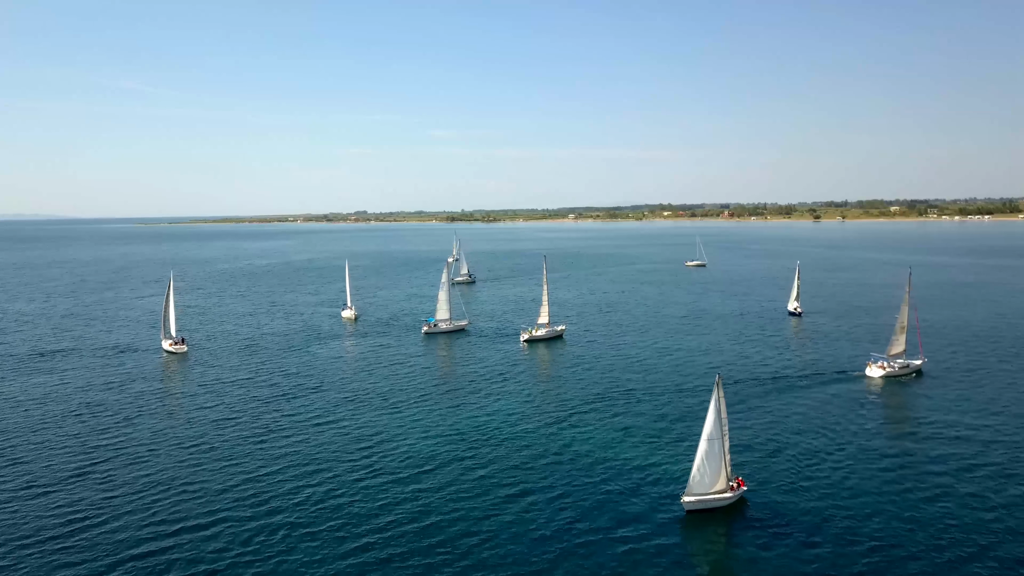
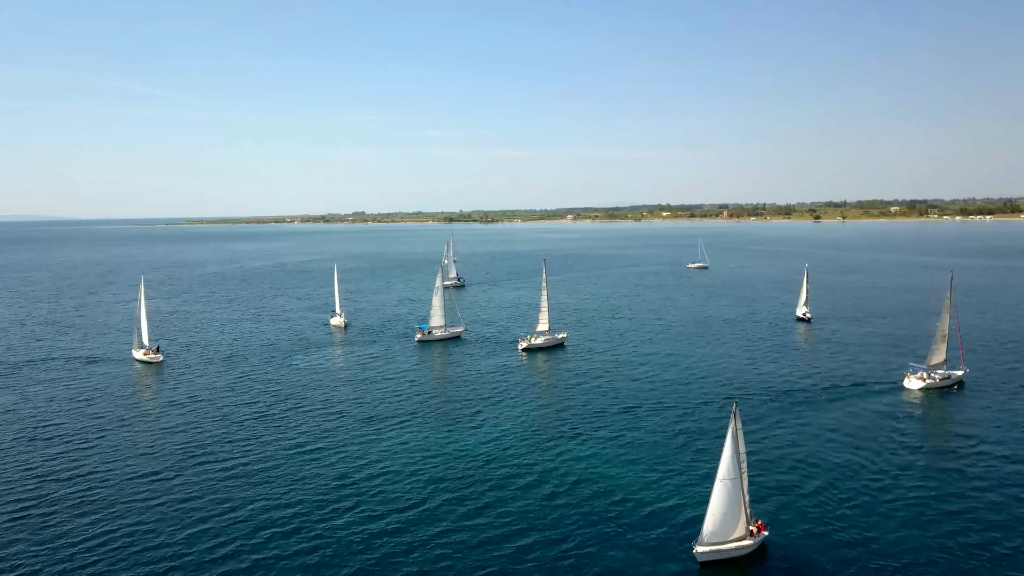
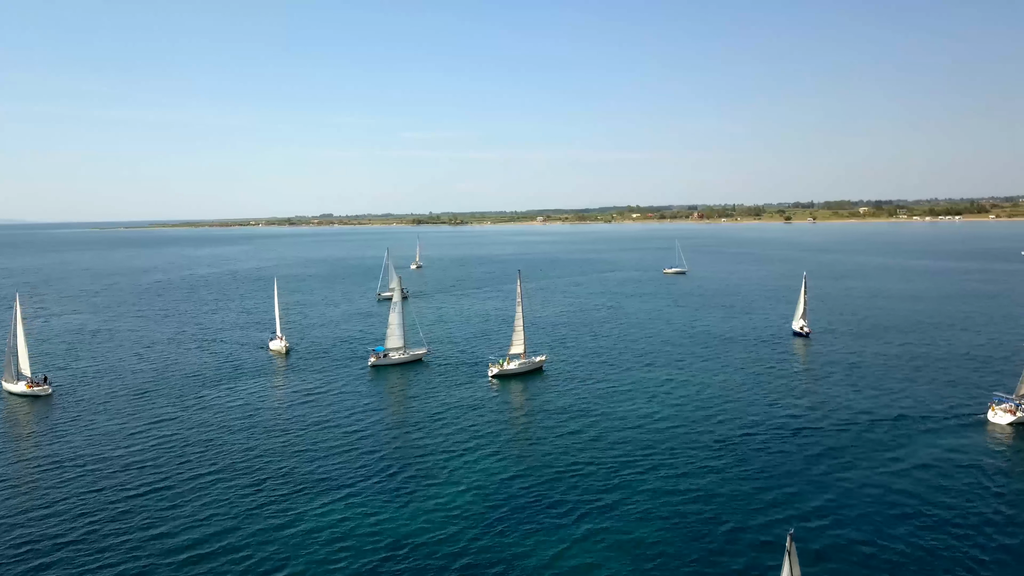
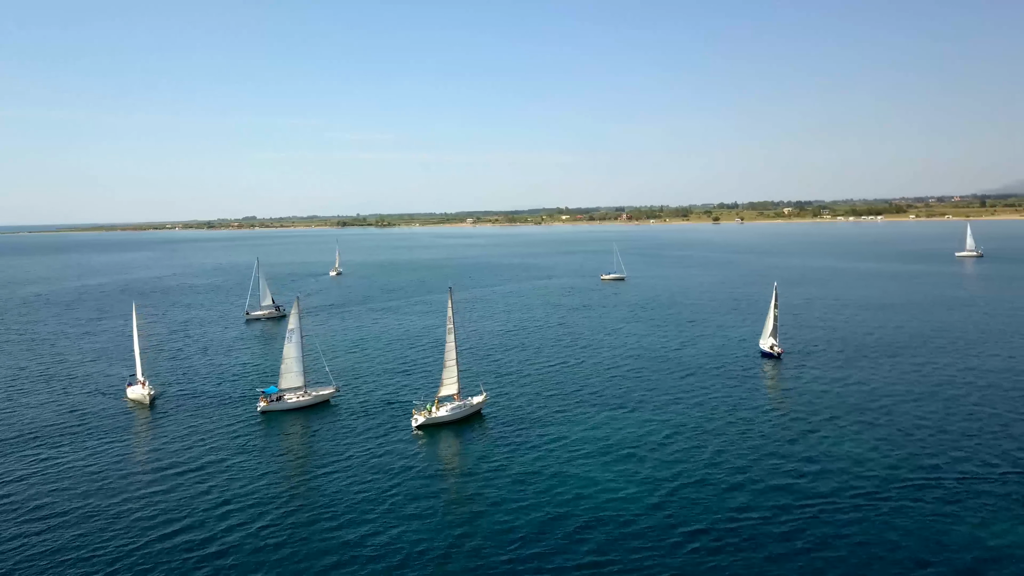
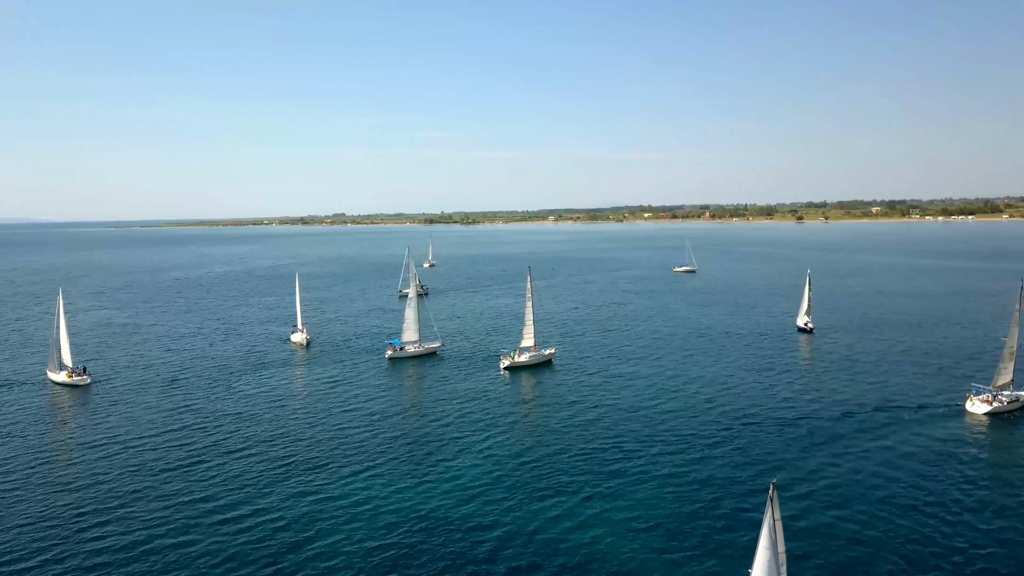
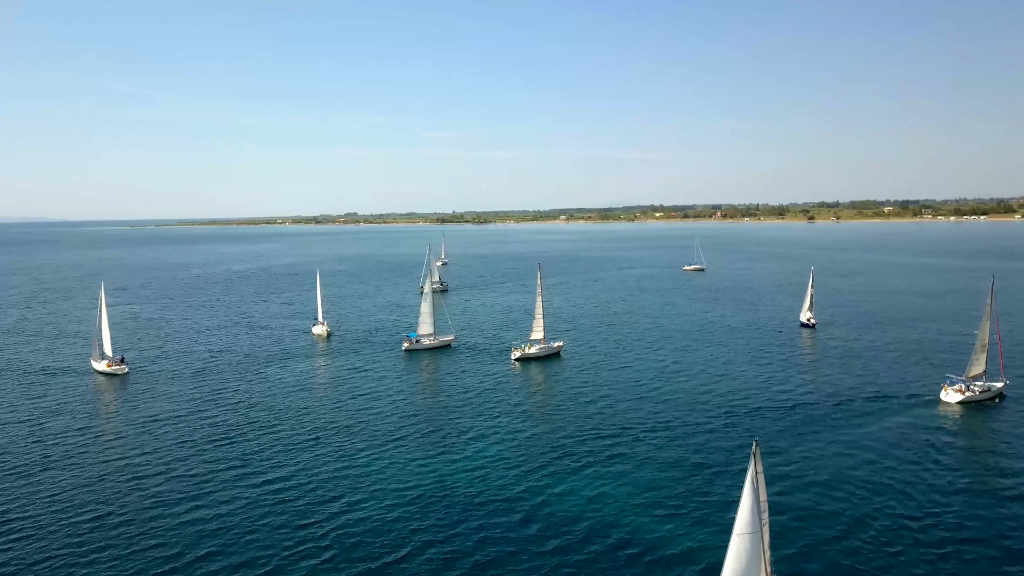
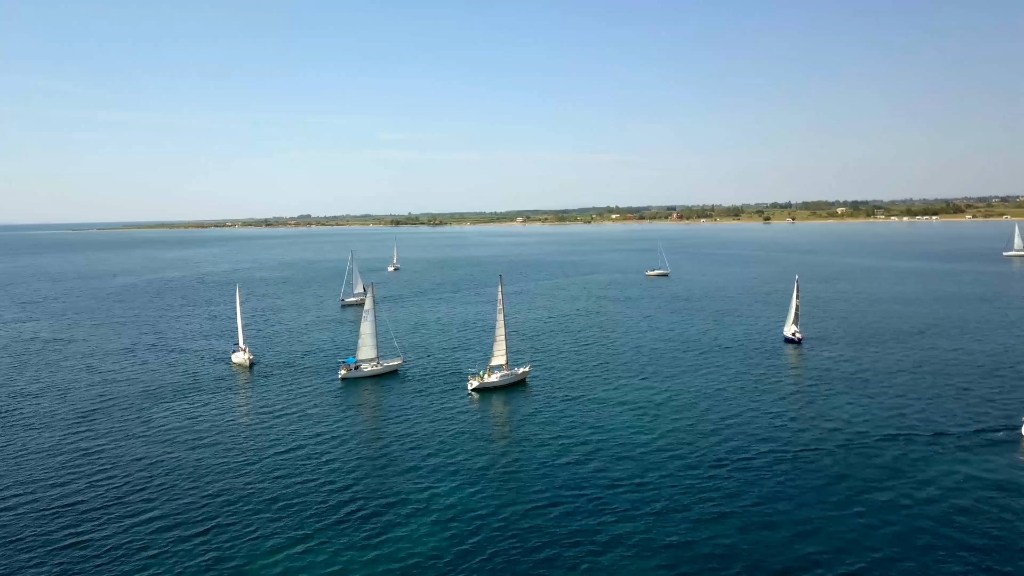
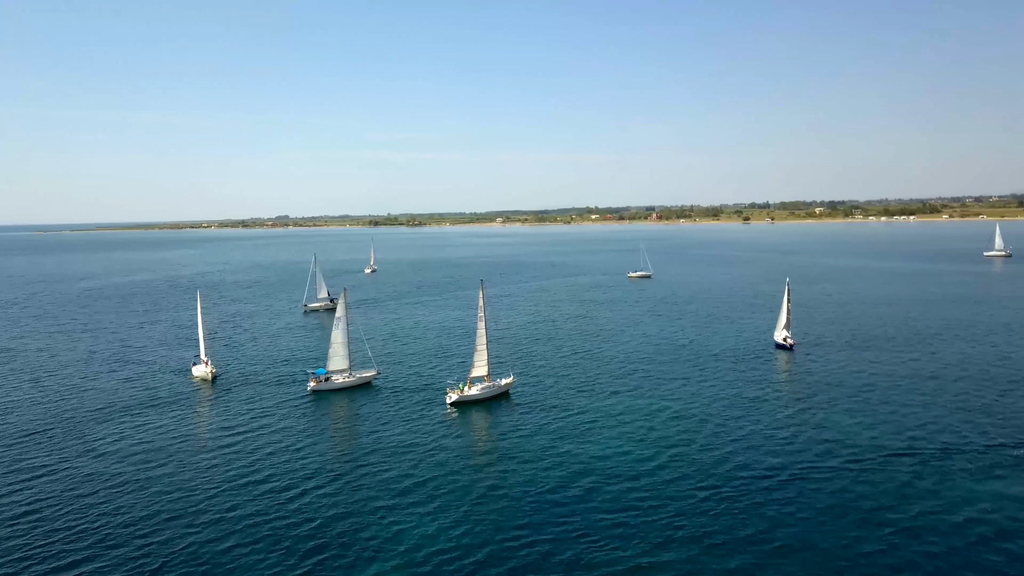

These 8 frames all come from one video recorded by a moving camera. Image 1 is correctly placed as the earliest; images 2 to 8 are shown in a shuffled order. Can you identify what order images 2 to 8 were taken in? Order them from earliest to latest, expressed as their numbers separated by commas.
2, 6, 5, 3, 7, 8, 4
